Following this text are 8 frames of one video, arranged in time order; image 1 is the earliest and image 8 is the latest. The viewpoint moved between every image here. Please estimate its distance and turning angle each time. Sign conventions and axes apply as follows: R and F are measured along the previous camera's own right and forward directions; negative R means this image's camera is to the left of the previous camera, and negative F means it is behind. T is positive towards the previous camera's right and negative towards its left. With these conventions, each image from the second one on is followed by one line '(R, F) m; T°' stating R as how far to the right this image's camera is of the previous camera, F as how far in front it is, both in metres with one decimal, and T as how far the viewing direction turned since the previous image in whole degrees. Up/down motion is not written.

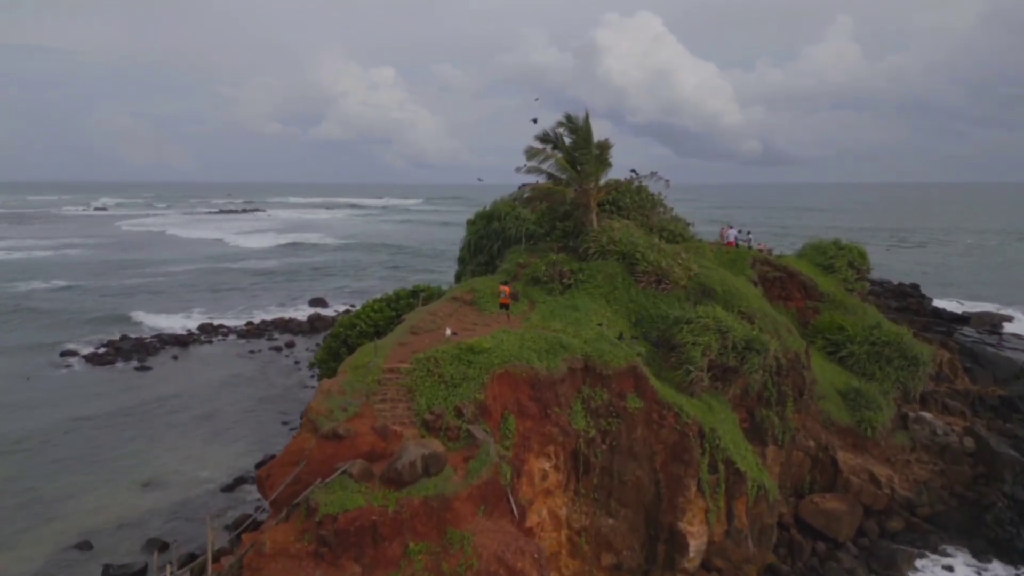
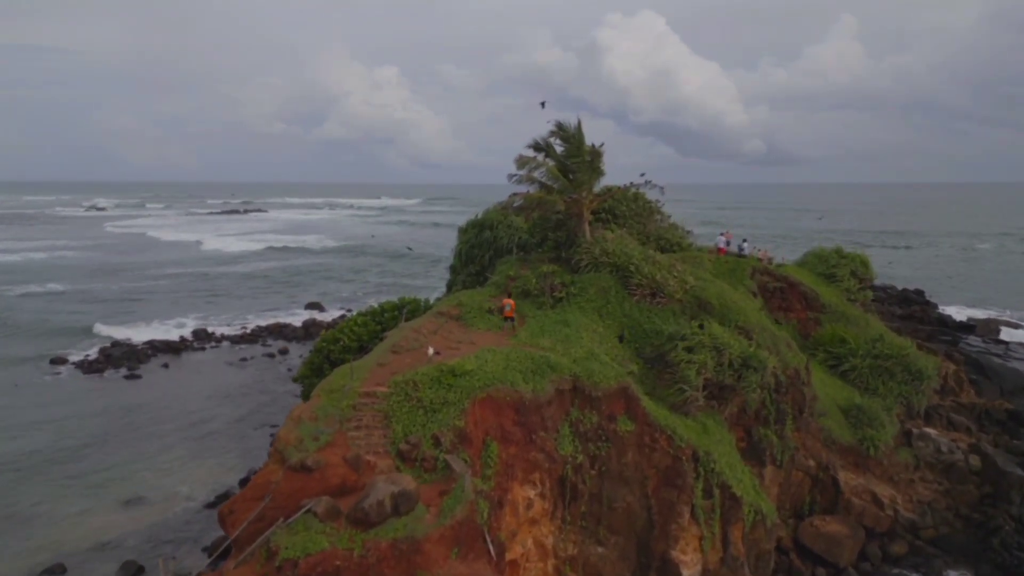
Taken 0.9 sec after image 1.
(+0.3, +0.5) m; 0°
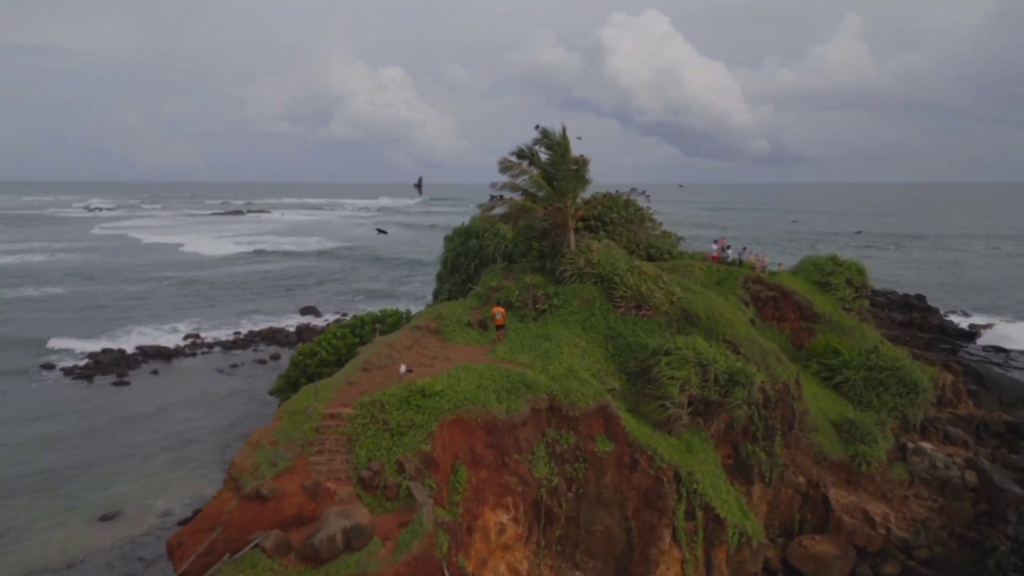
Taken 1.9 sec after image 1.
(+0.4, +0.4) m; 0°
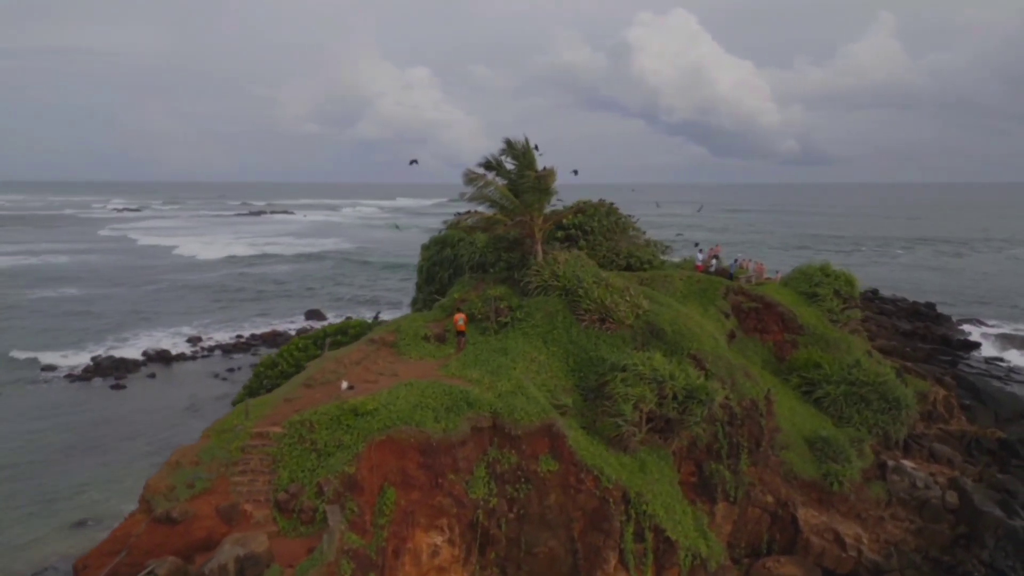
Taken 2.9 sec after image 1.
(+1.2, +0.2) m; -2°
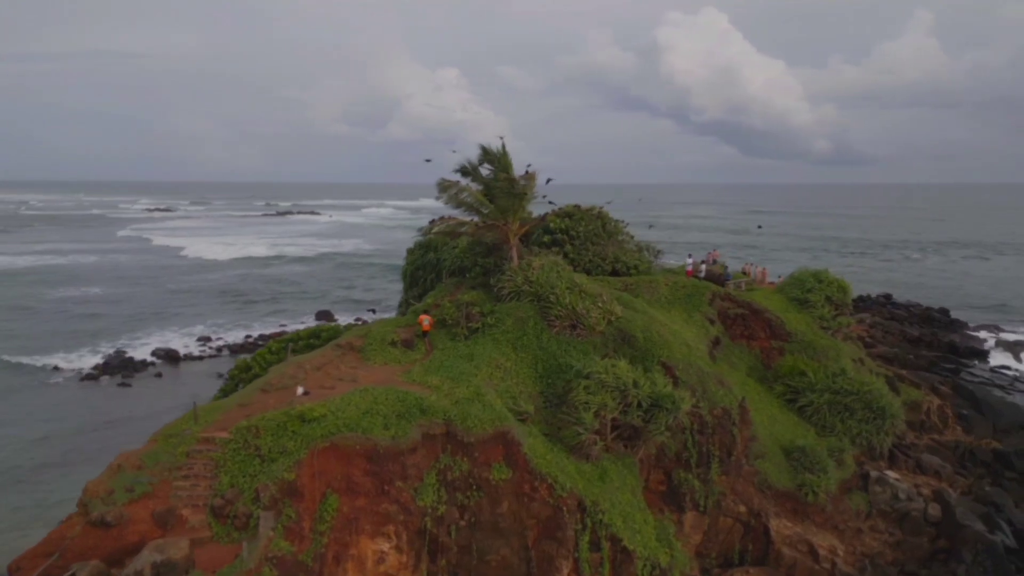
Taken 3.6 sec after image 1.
(+1.1, 0.0) m; -2°
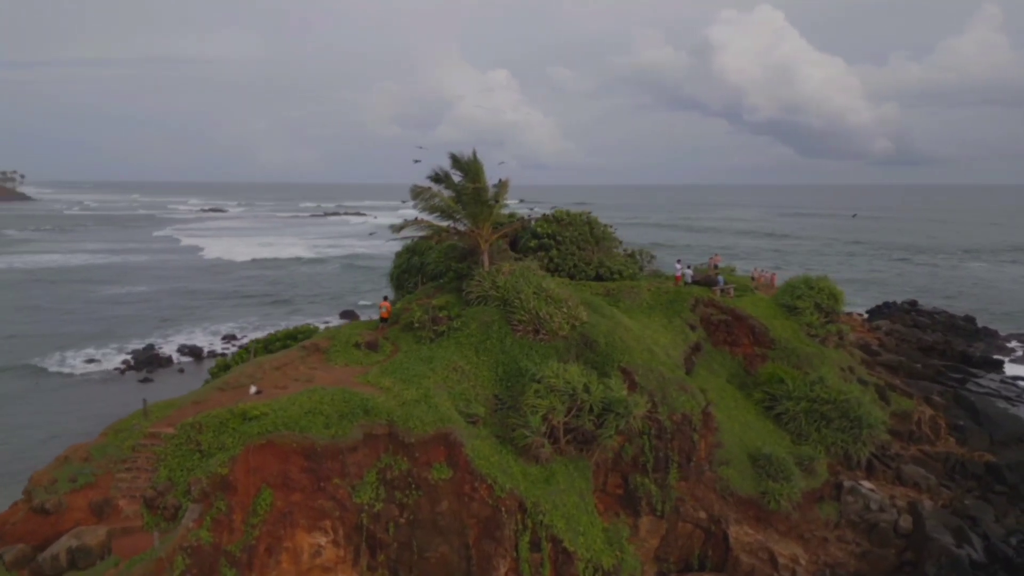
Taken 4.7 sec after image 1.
(+1.6, -0.3) m; -4°
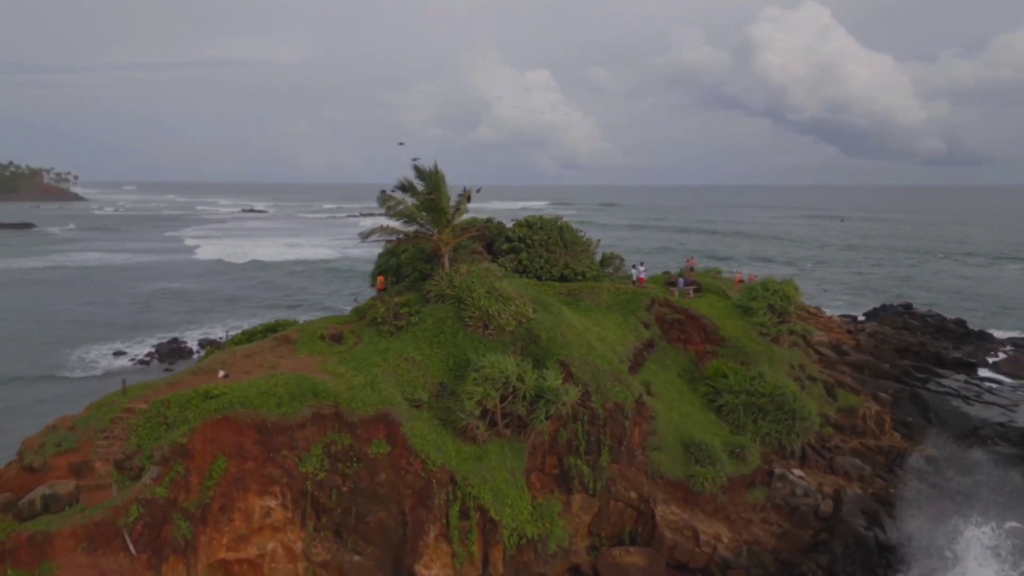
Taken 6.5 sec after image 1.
(+1.8, -1.4) m; -3°
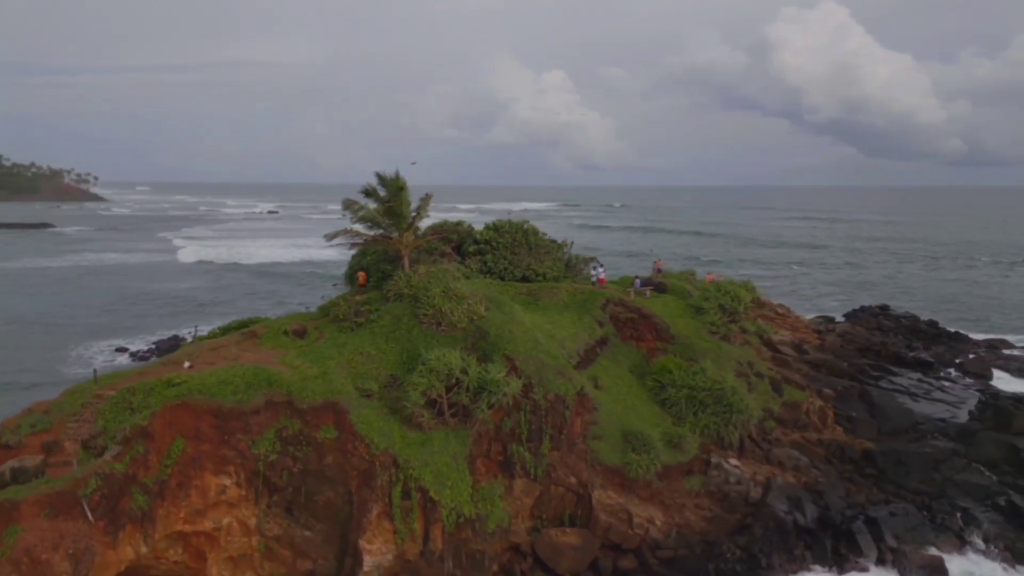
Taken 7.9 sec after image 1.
(+1.4, -1.1) m; -1°
